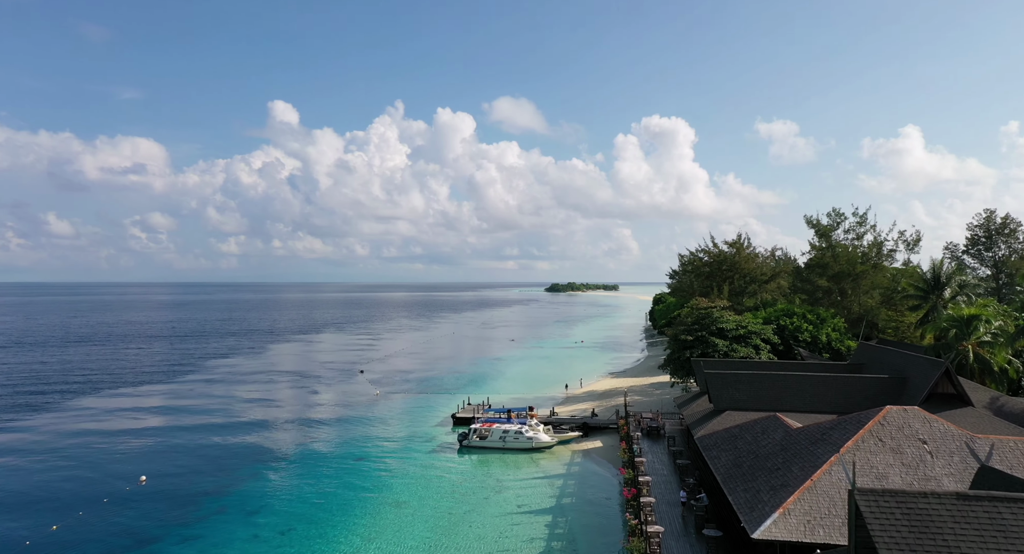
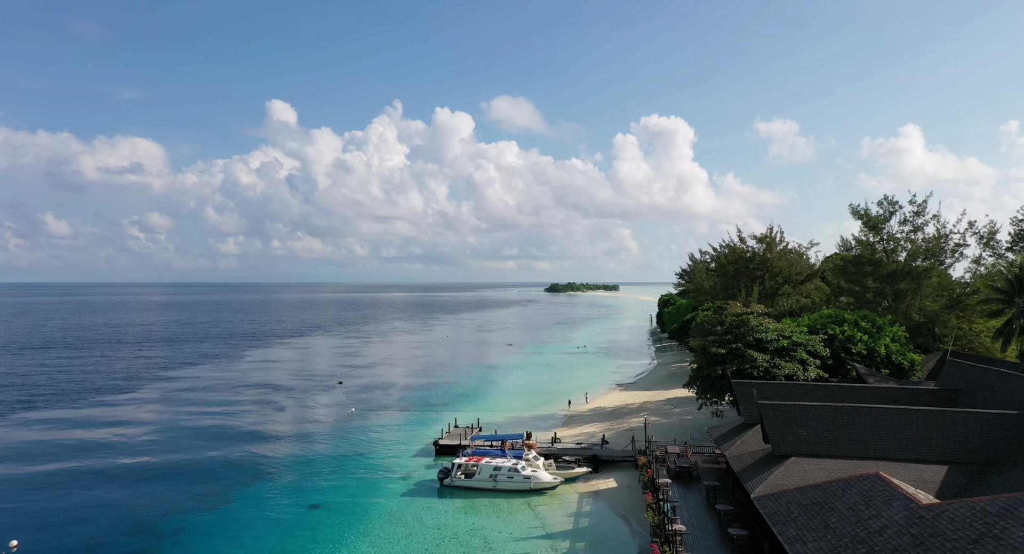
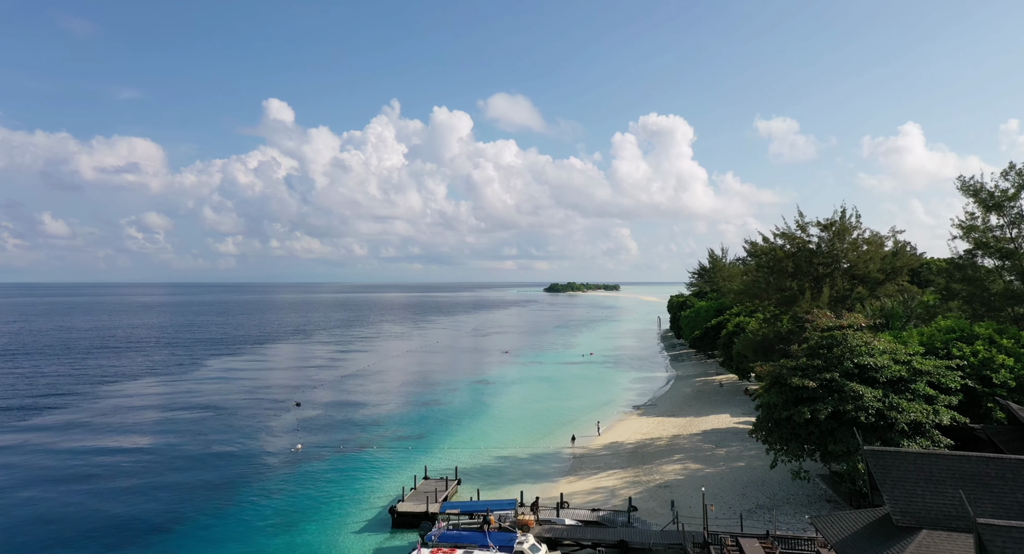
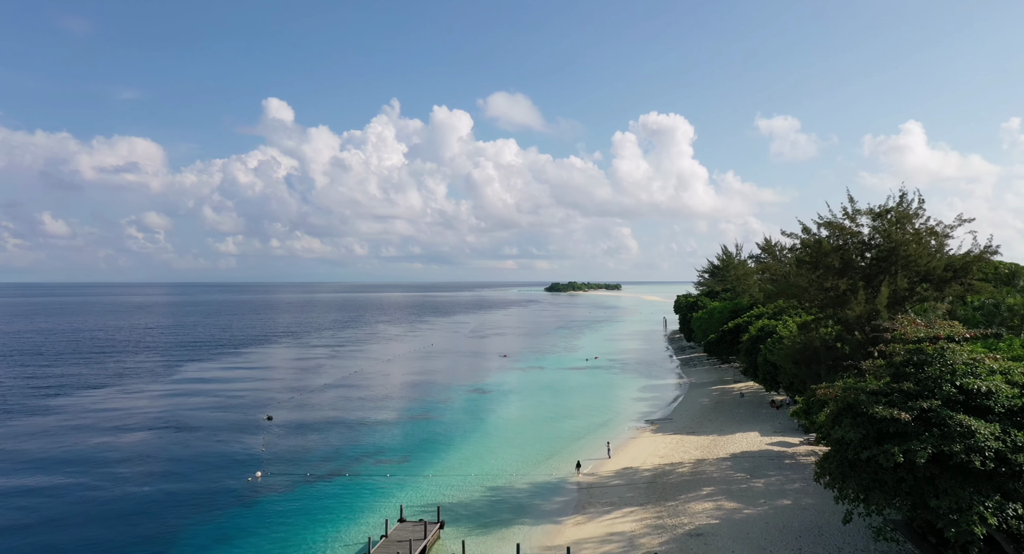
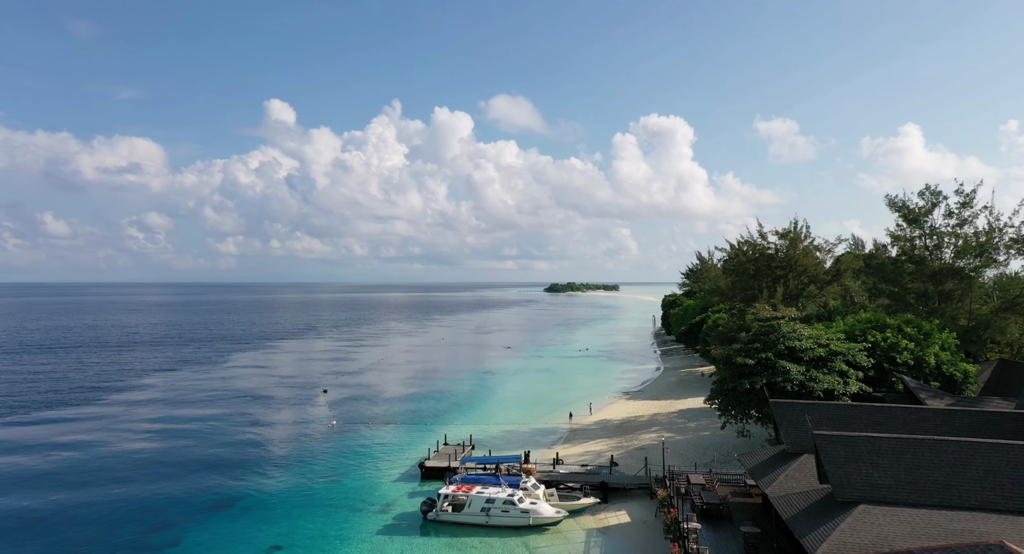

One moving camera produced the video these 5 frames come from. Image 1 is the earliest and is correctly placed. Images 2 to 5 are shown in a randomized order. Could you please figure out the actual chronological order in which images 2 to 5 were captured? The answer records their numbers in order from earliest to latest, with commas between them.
2, 5, 3, 4
